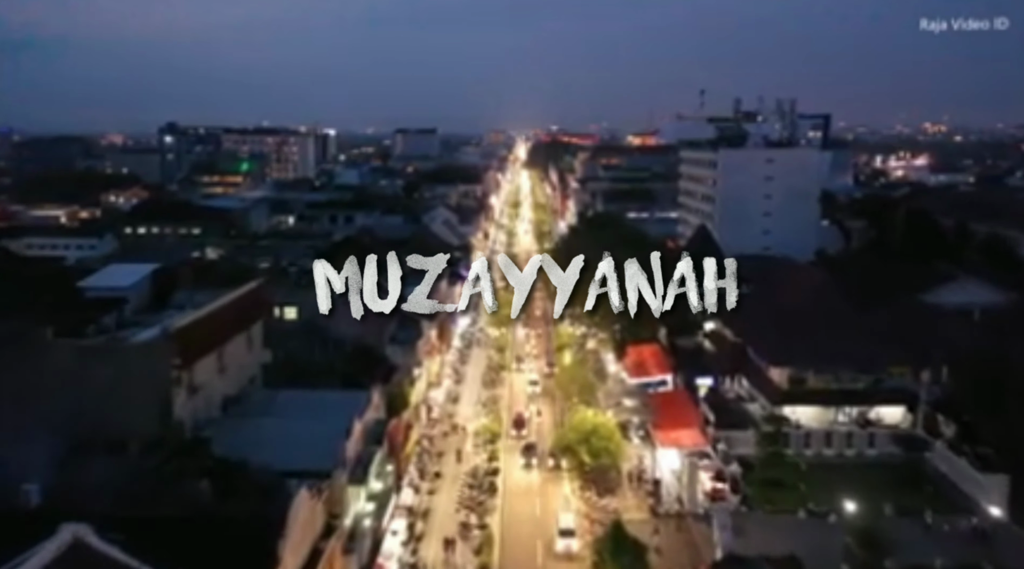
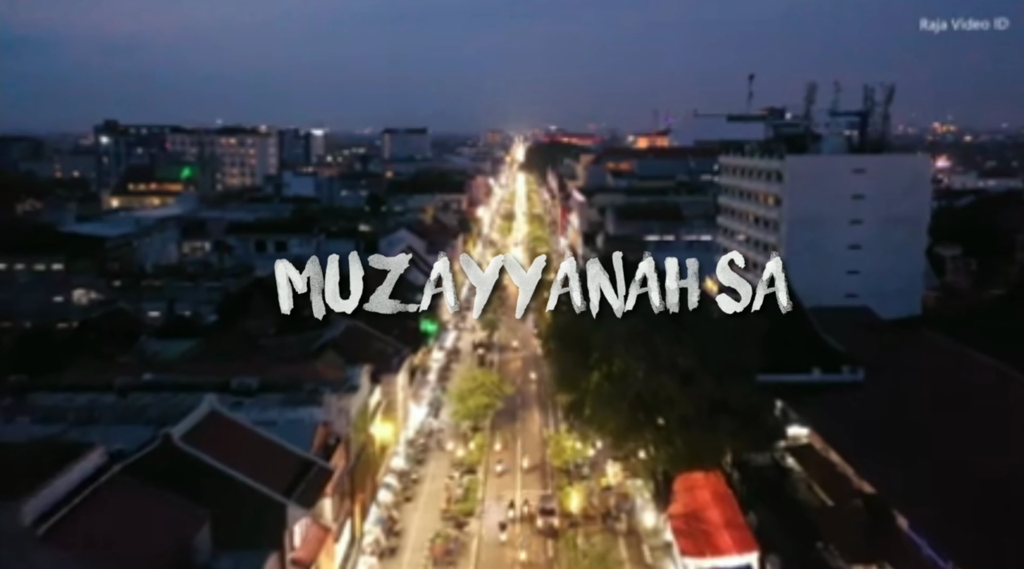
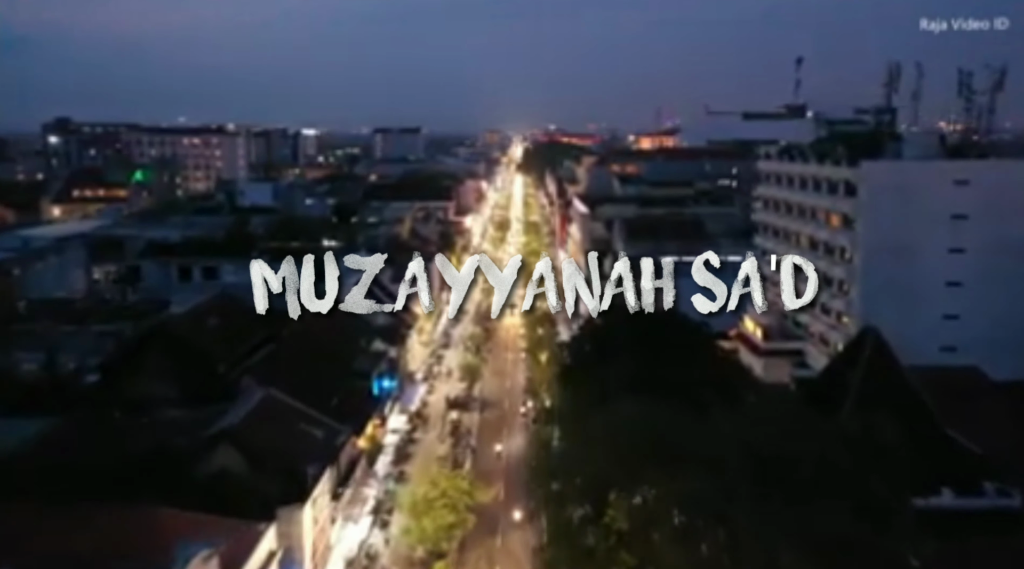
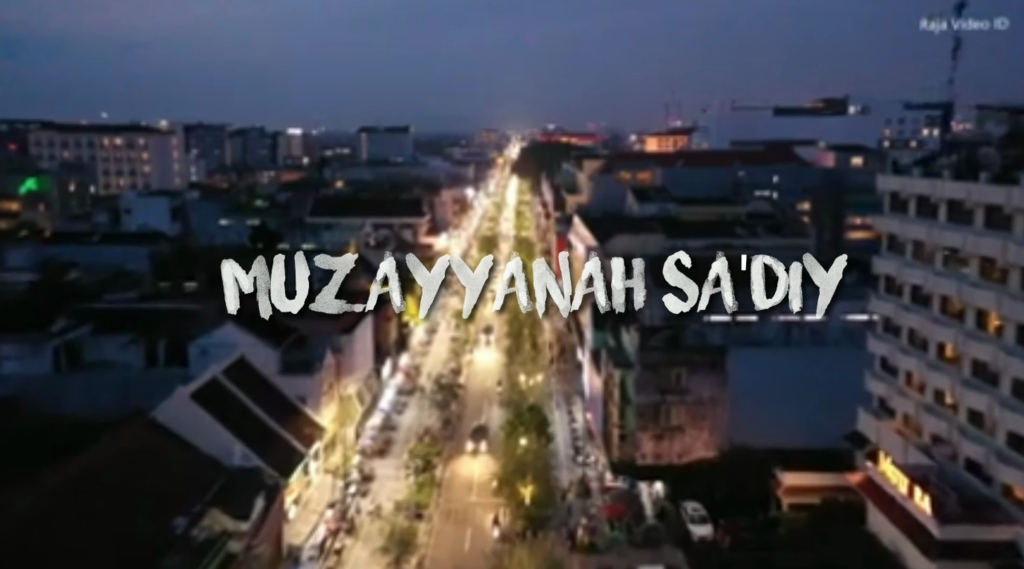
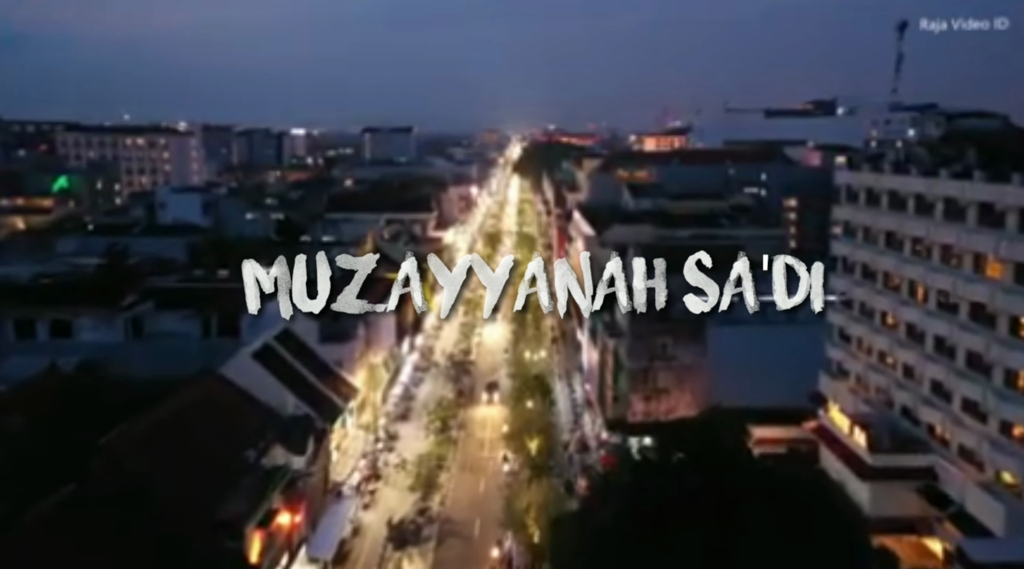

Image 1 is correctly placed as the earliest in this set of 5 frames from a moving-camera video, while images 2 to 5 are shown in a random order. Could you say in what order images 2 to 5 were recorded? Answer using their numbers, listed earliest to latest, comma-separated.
2, 3, 5, 4
